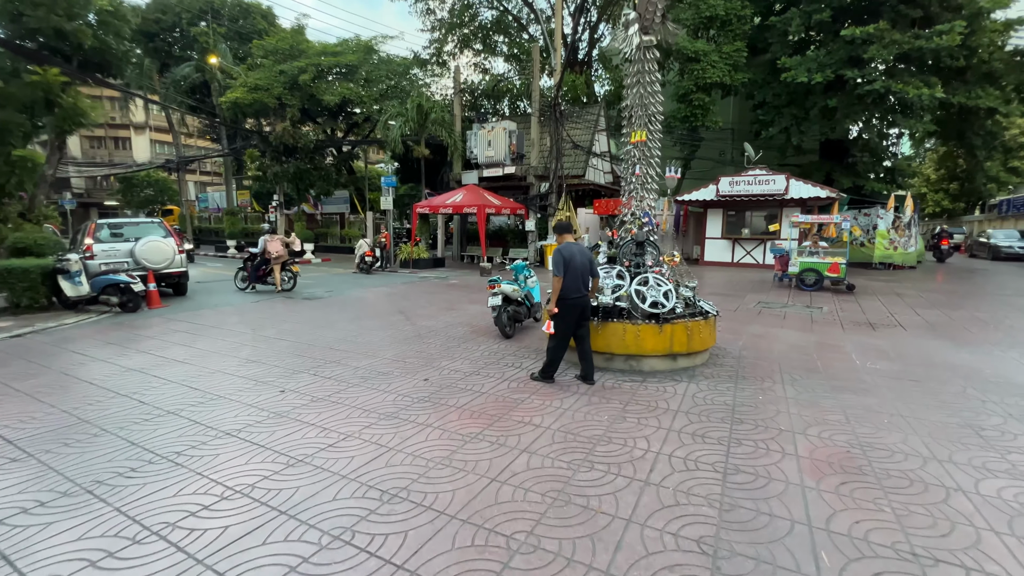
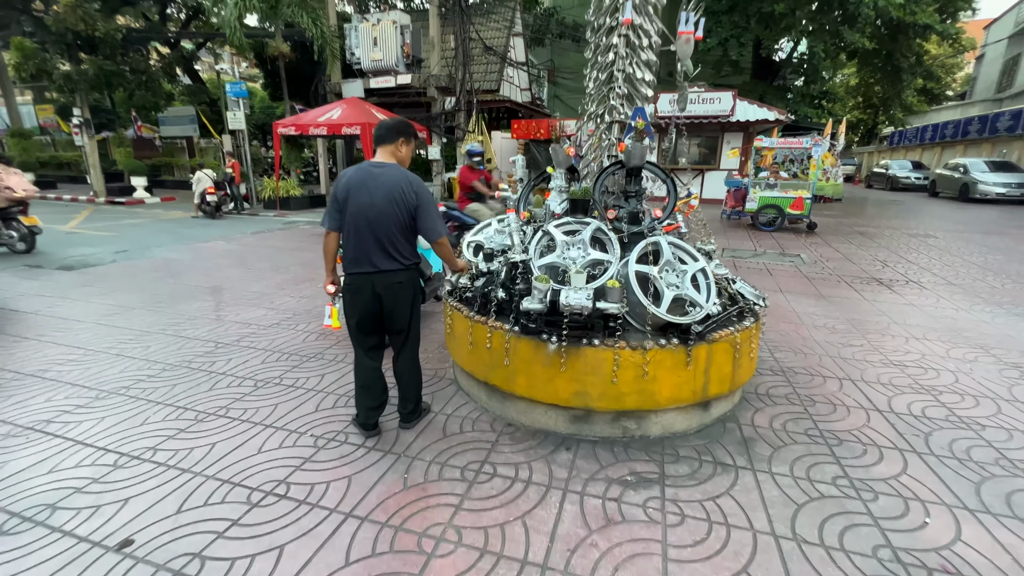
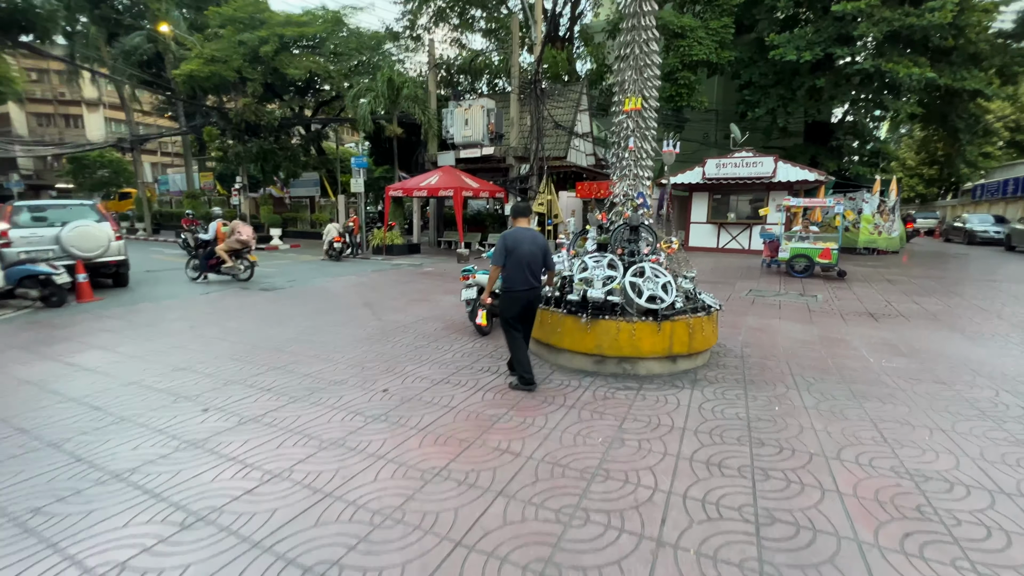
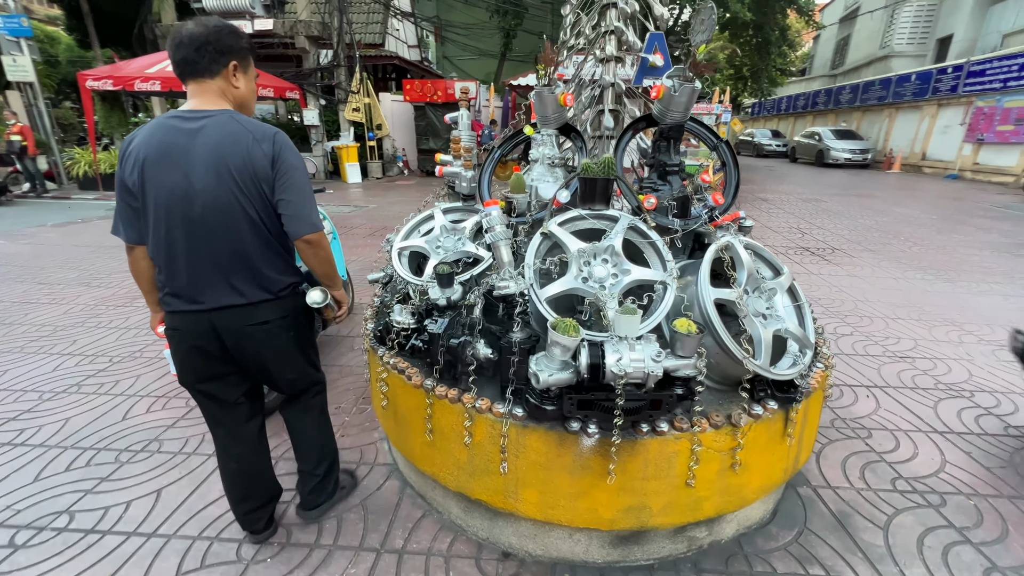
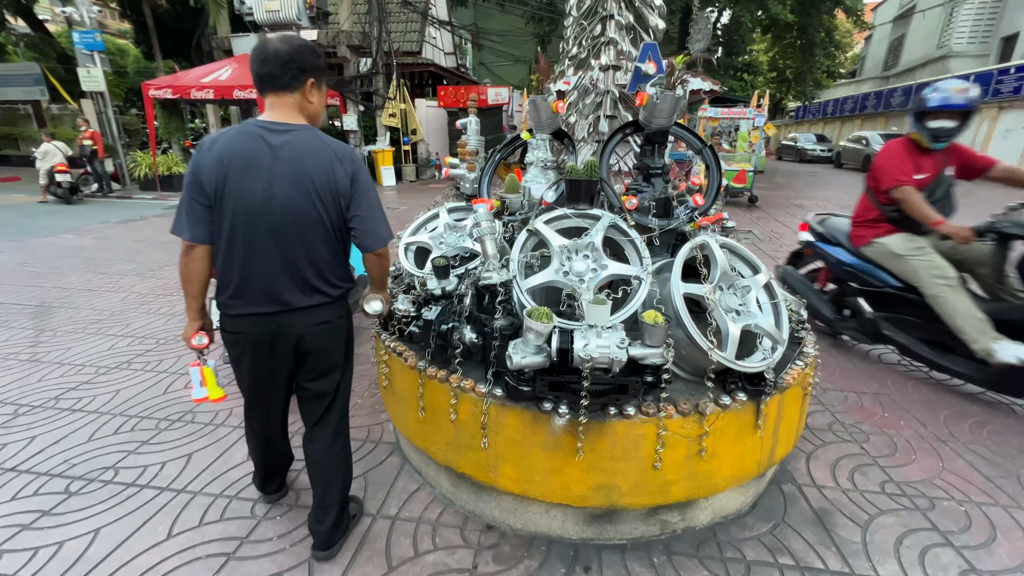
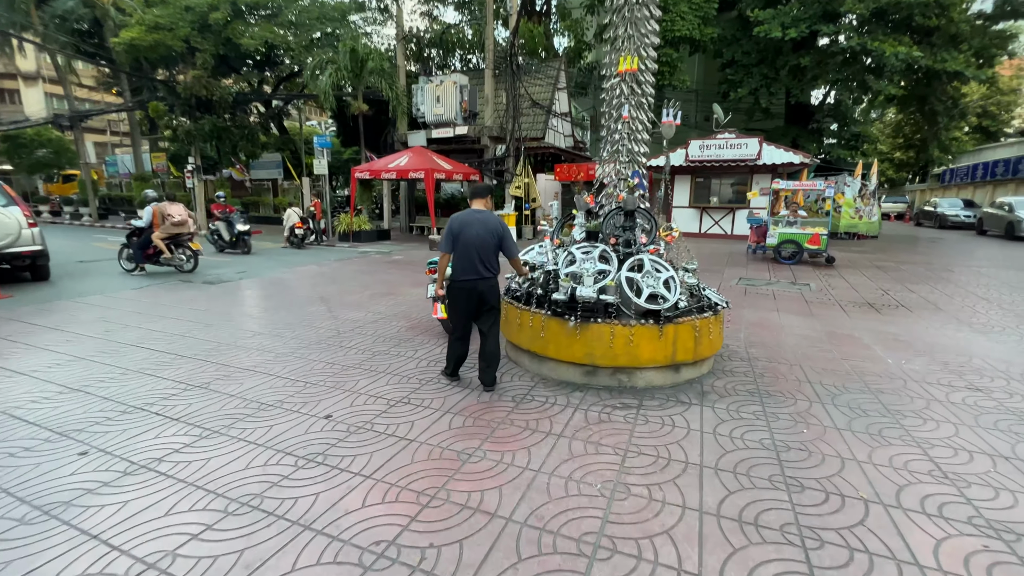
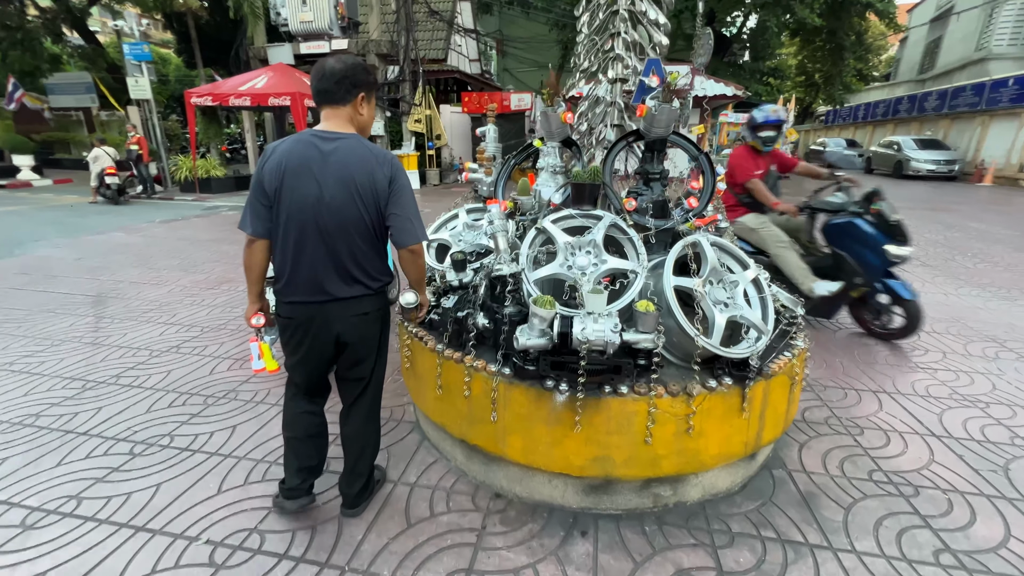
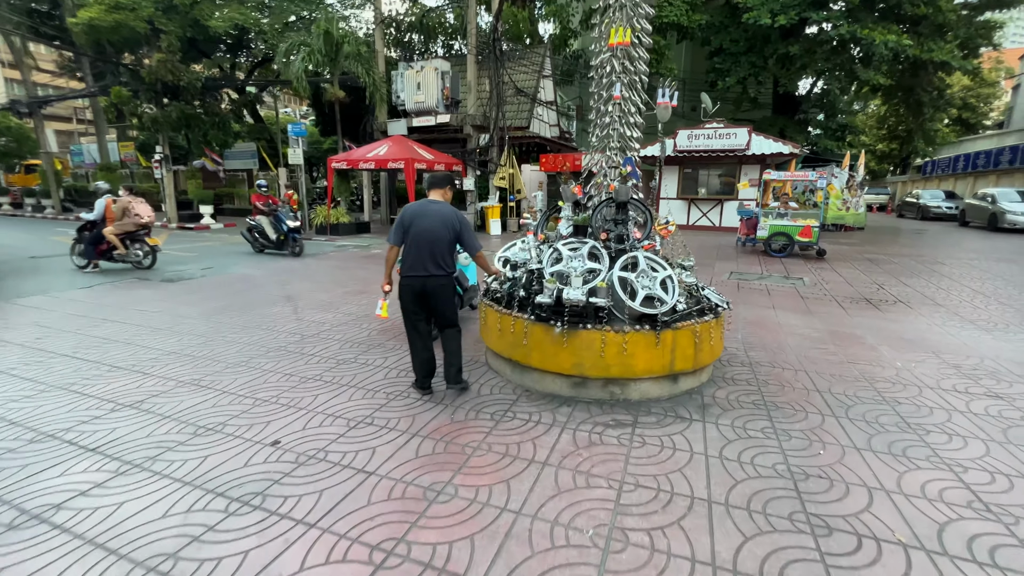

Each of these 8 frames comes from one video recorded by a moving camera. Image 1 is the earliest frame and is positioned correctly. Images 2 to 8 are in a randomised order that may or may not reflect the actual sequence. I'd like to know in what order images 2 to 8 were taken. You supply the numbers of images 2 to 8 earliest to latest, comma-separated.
3, 6, 8, 2, 7, 5, 4
